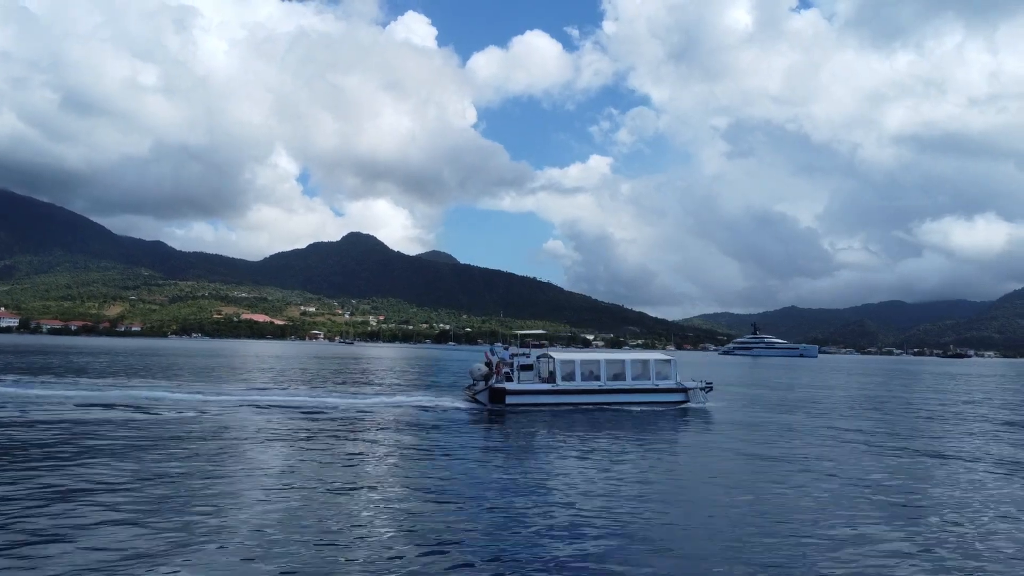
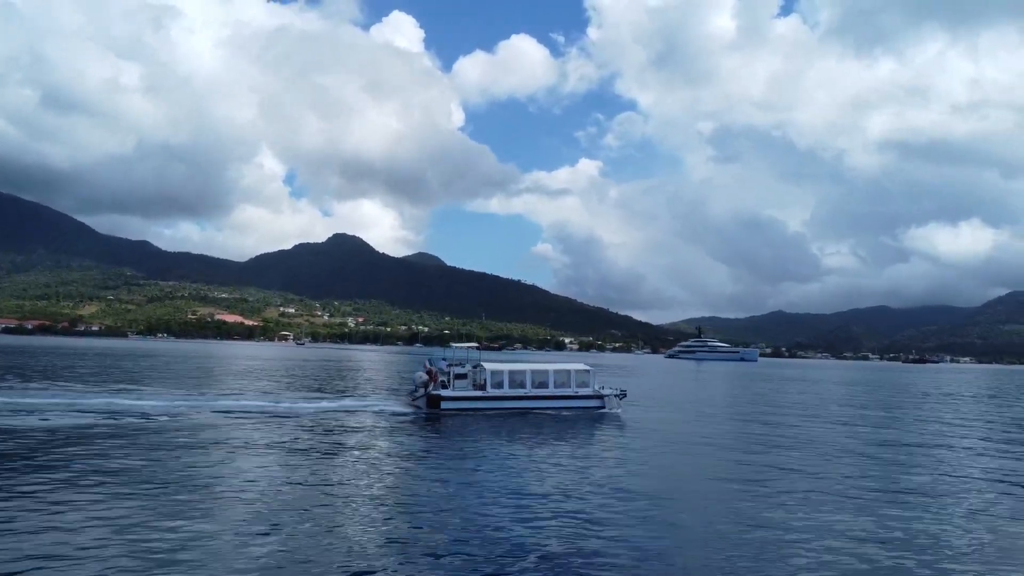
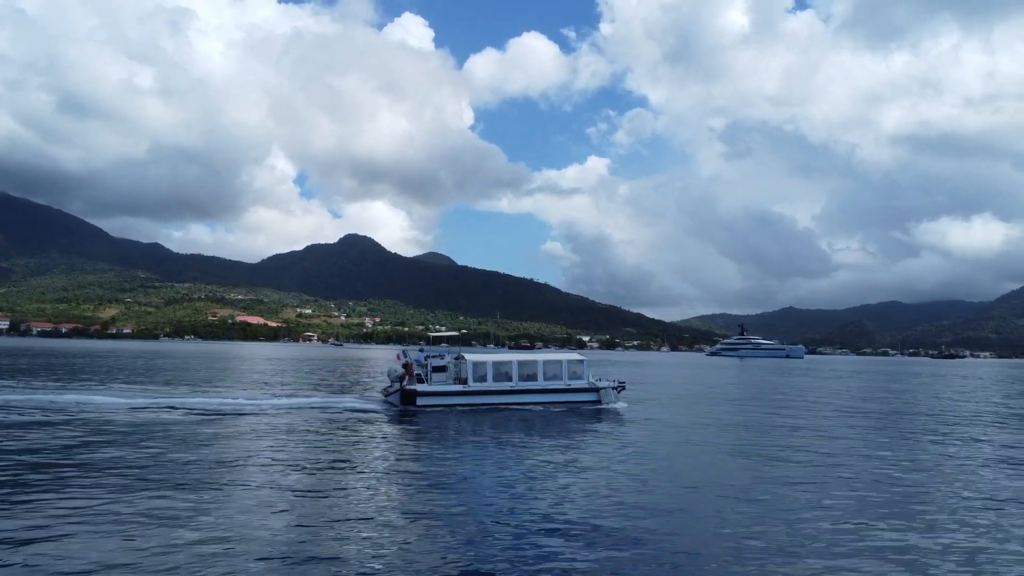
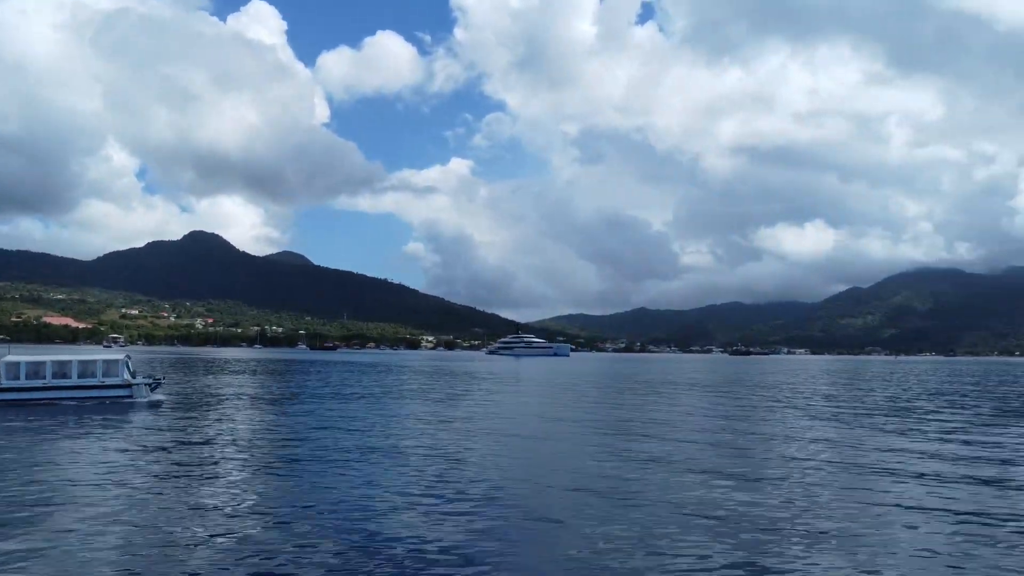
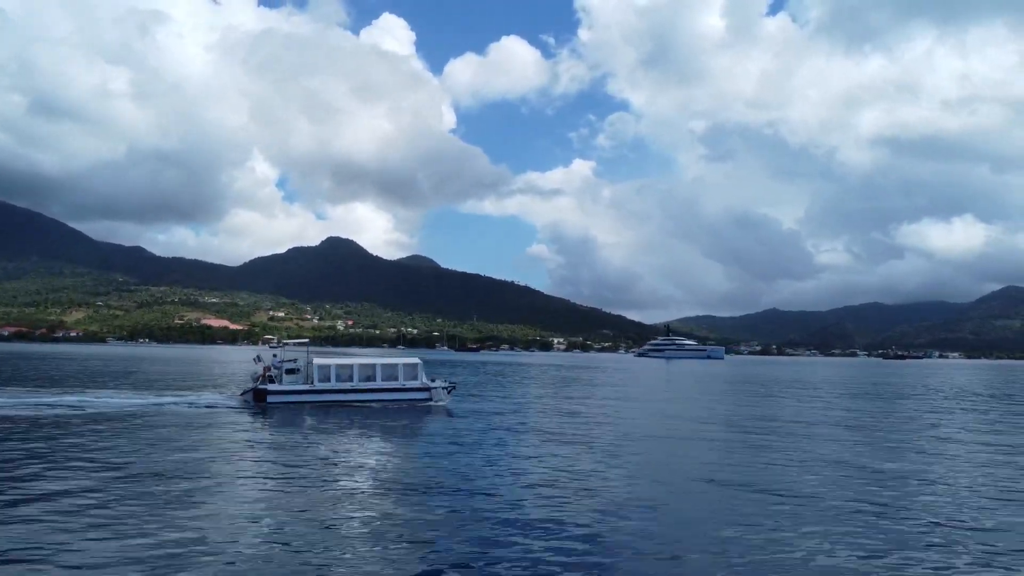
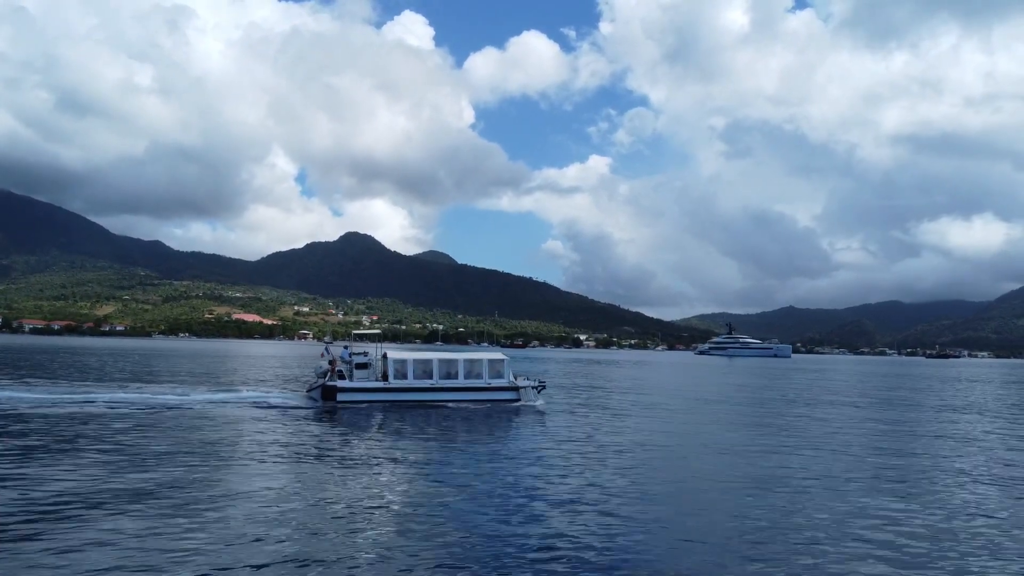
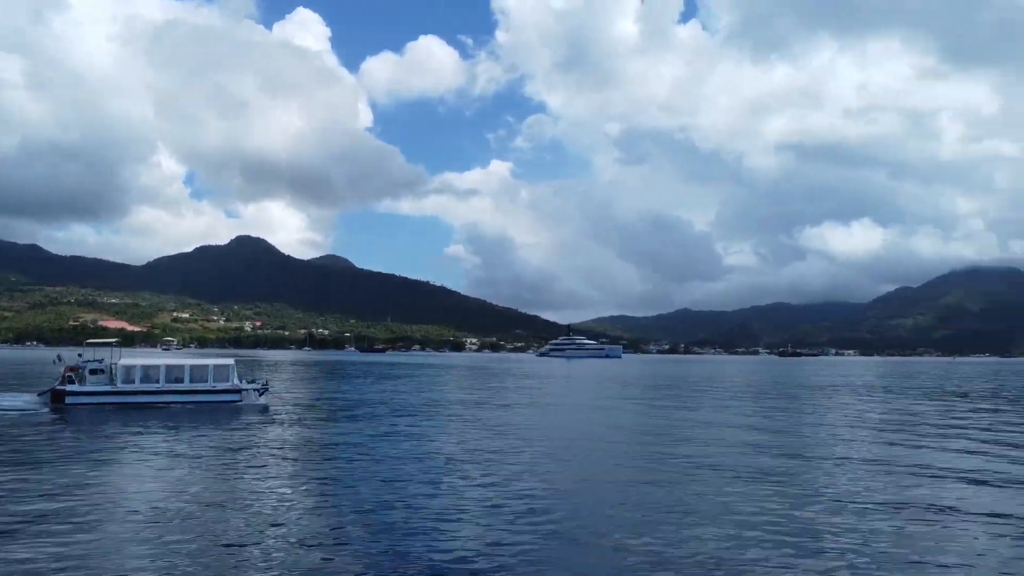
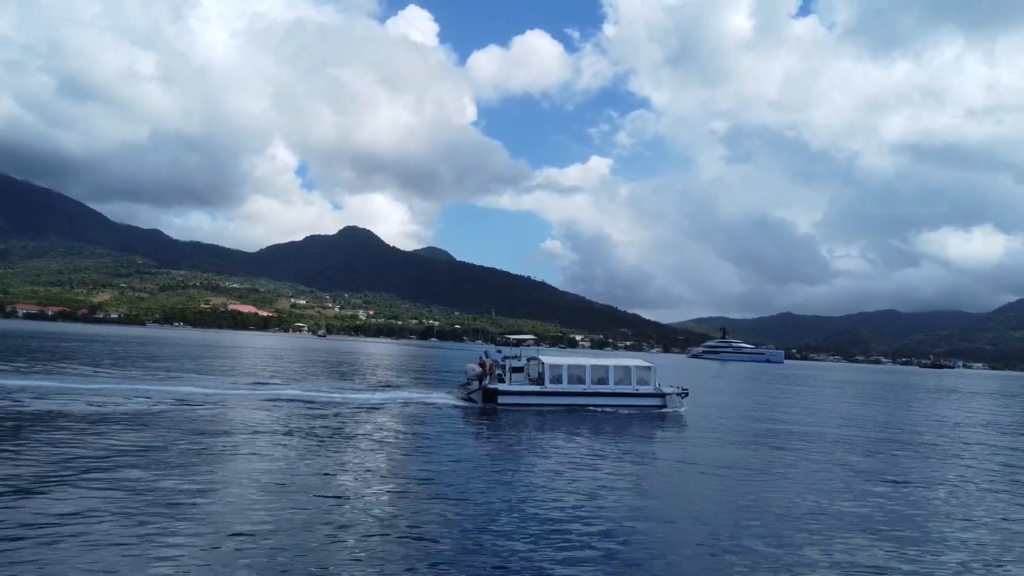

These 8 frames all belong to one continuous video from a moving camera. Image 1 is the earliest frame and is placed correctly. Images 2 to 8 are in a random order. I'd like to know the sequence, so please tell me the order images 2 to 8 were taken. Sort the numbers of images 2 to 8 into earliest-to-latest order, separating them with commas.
3, 6, 8, 2, 5, 7, 4
